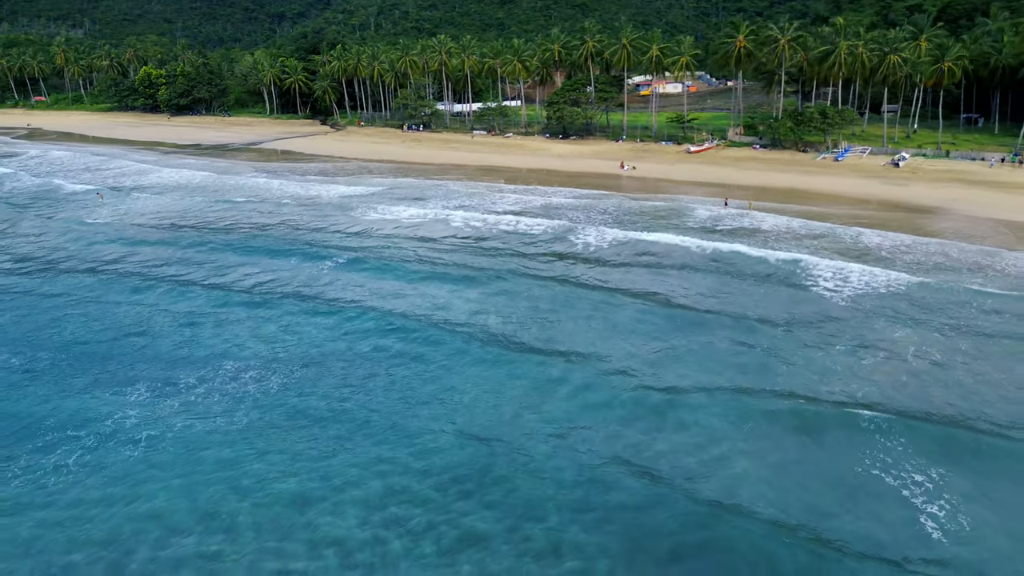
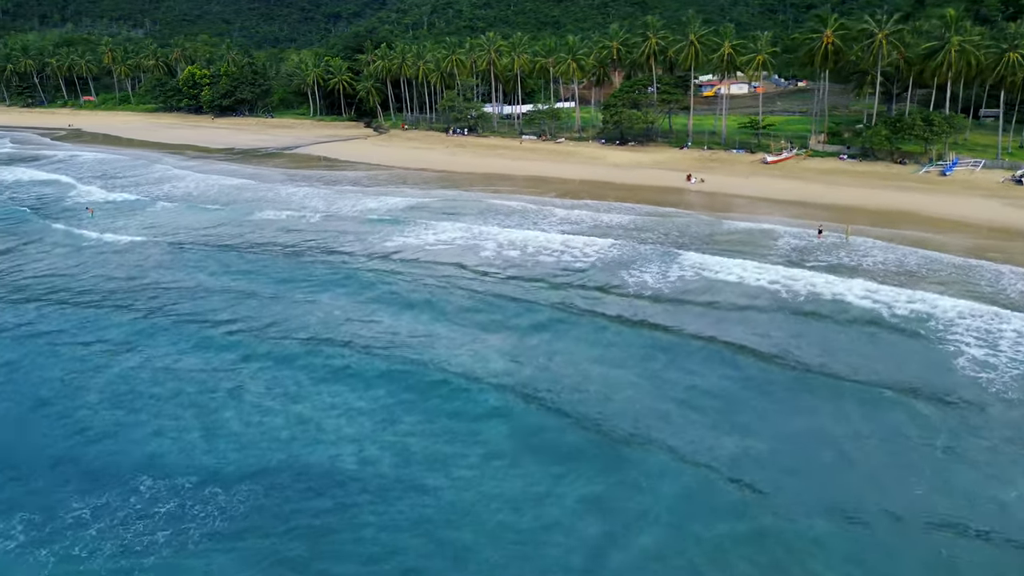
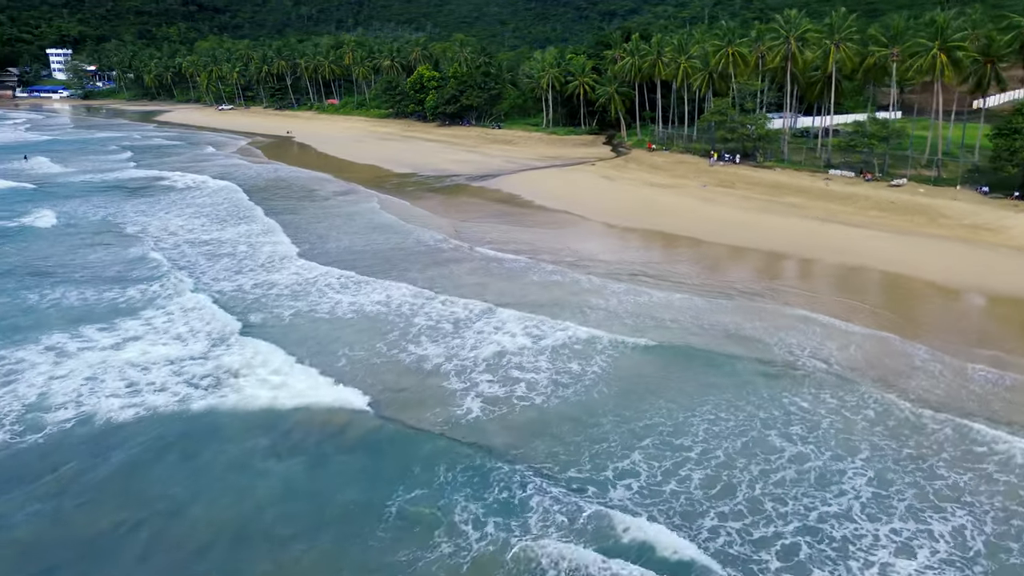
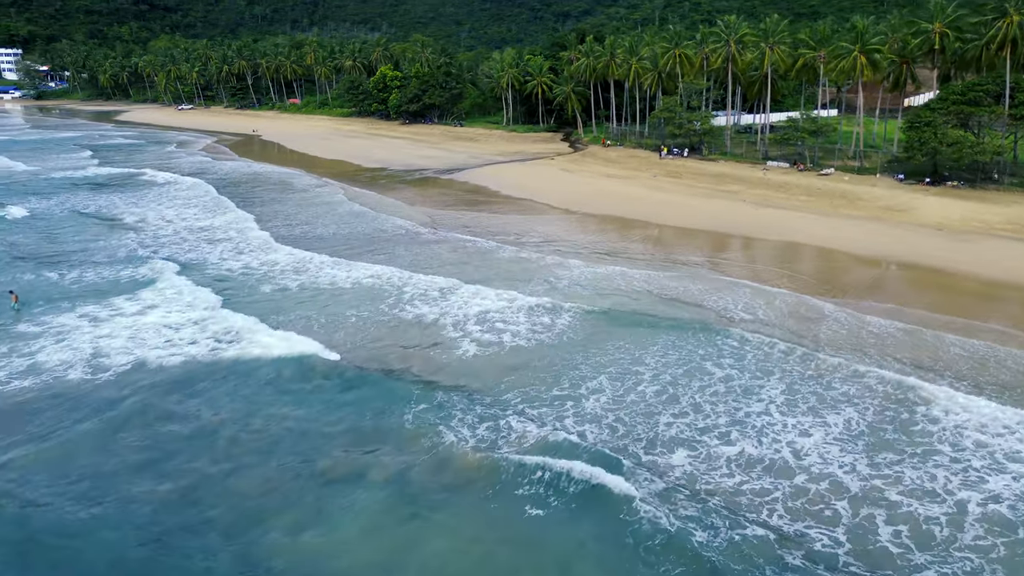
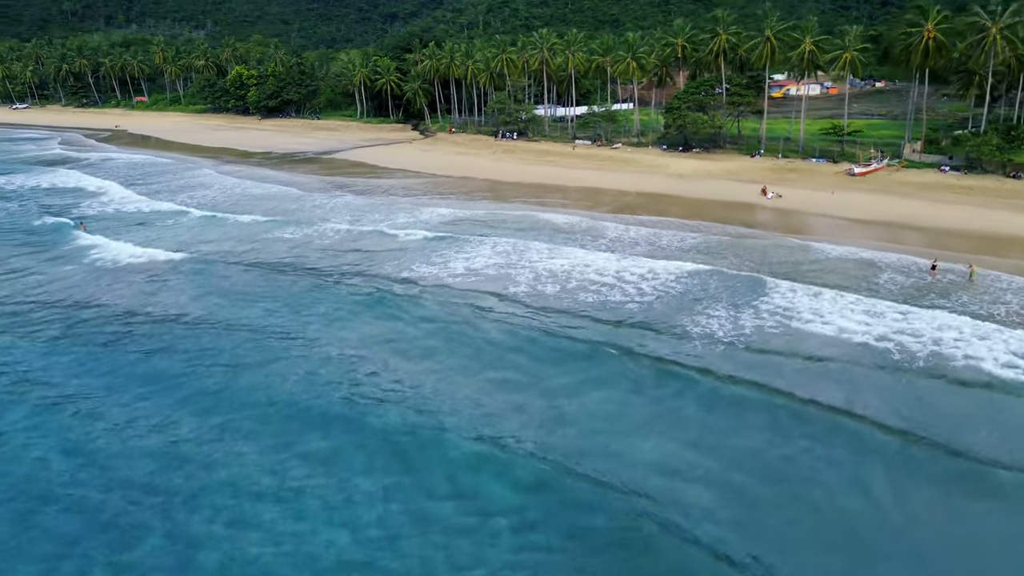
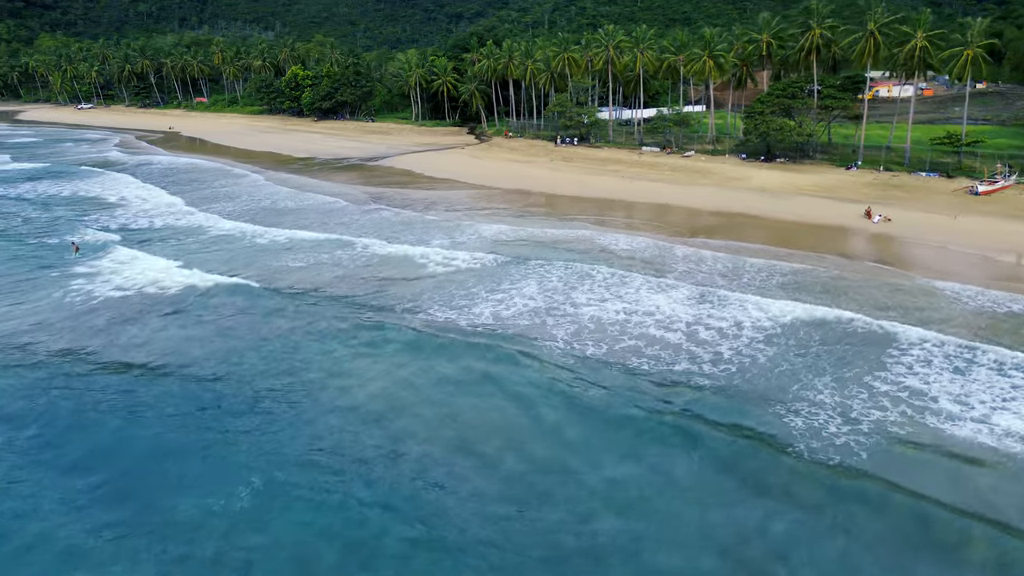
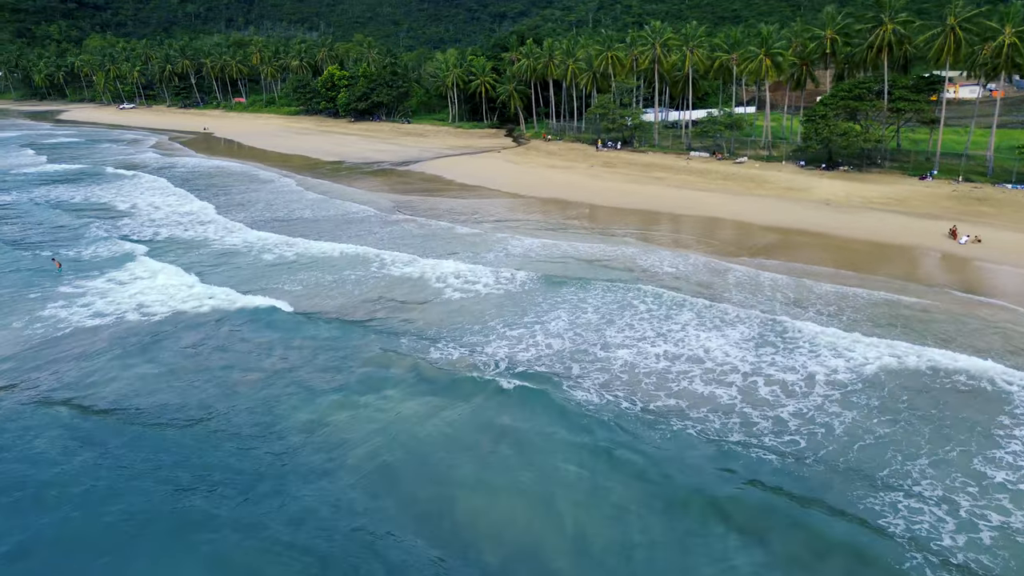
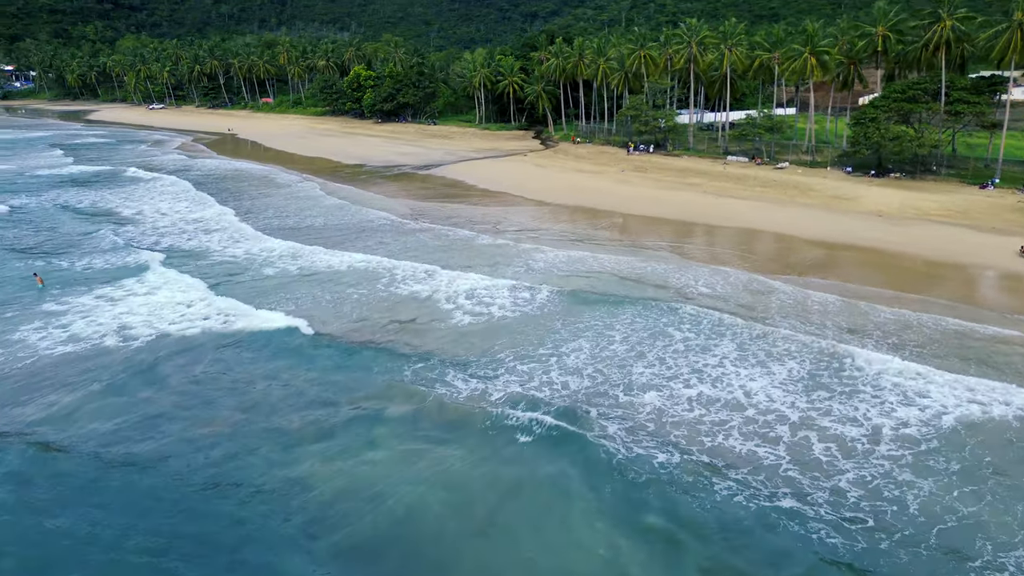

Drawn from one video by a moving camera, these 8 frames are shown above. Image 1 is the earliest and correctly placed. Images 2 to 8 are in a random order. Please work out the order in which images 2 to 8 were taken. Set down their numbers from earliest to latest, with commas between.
2, 5, 6, 7, 8, 4, 3
